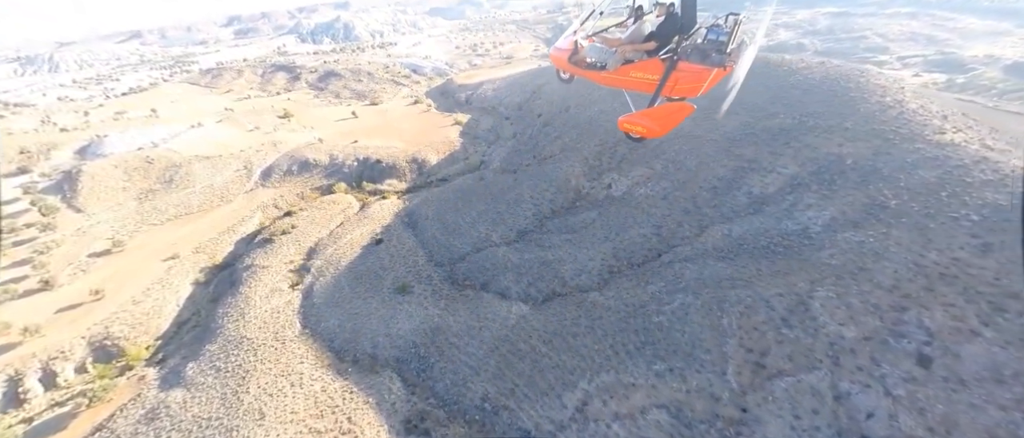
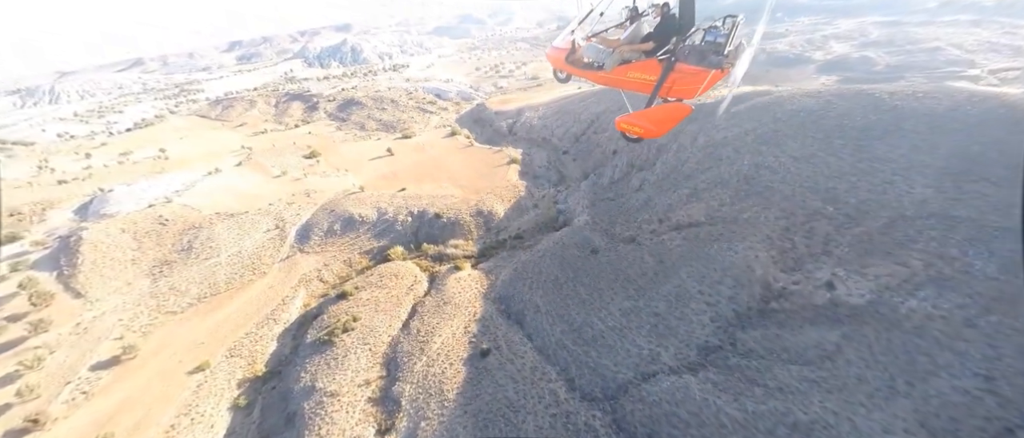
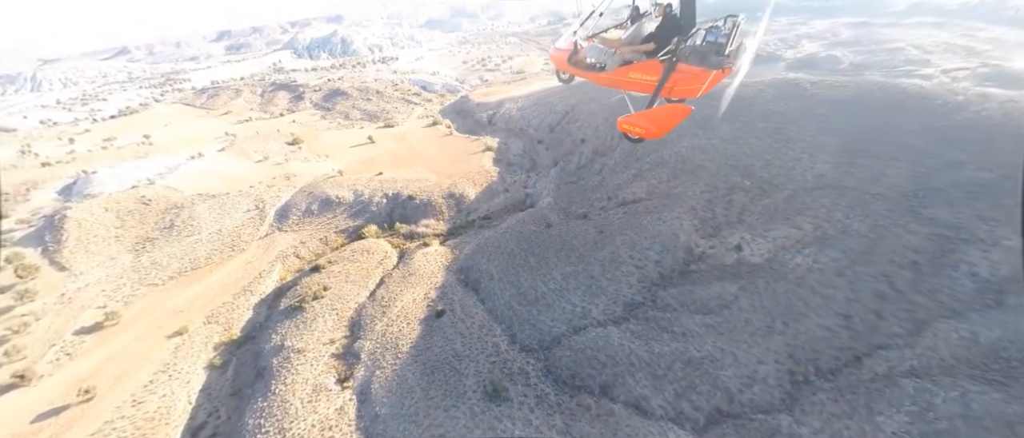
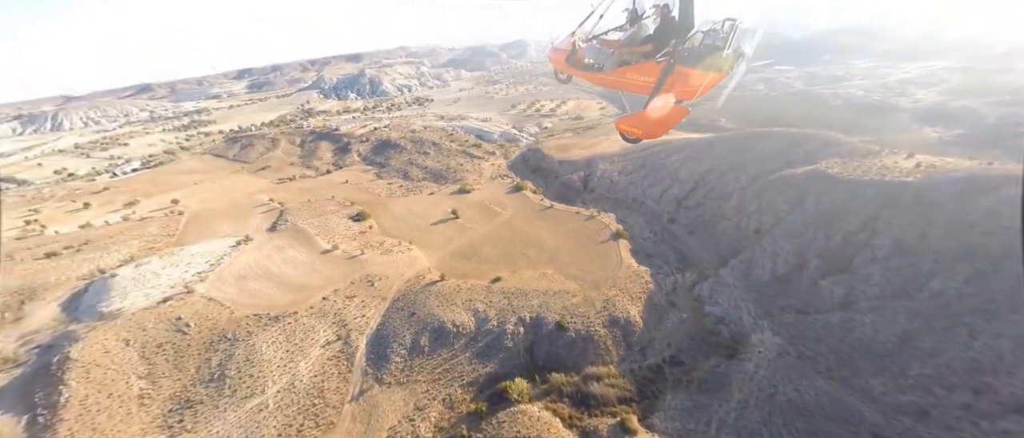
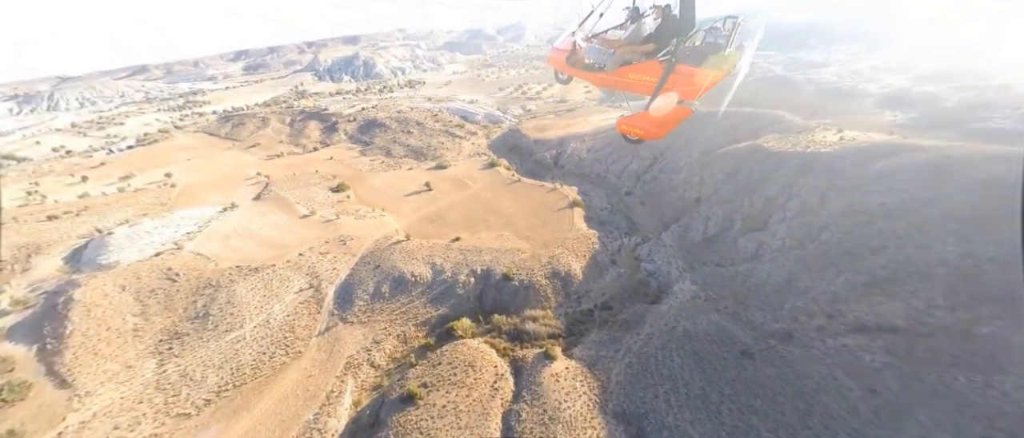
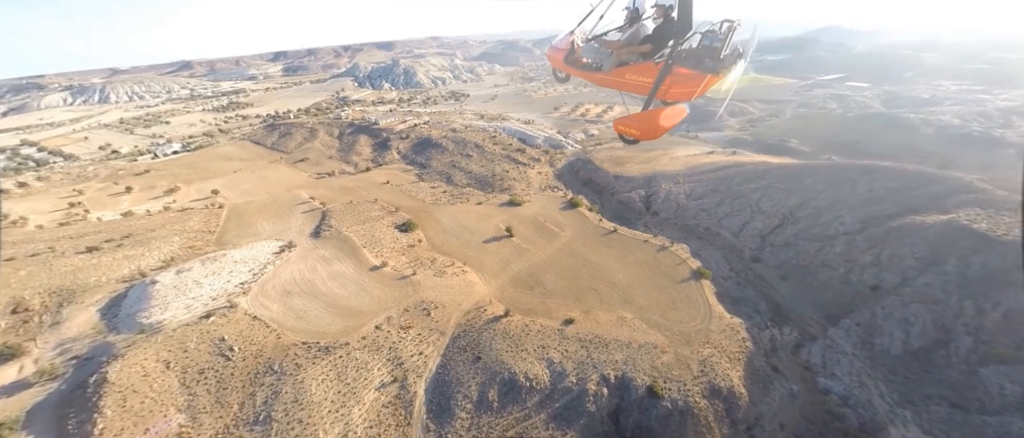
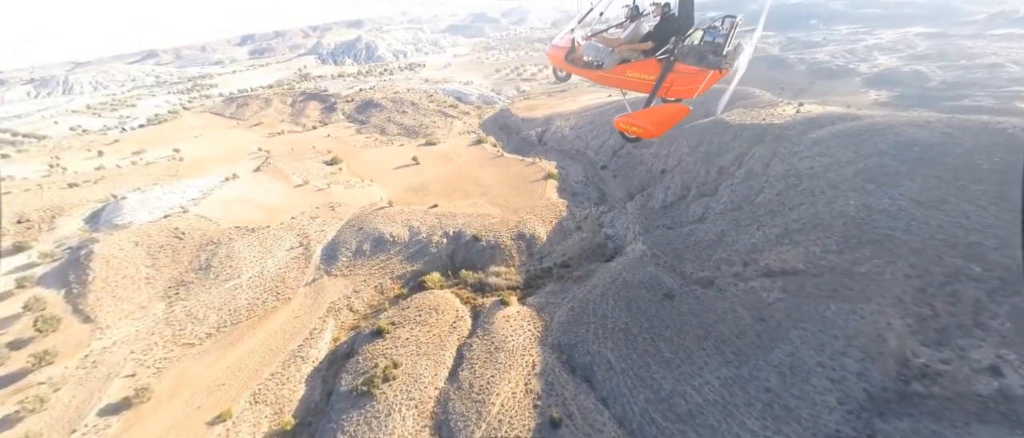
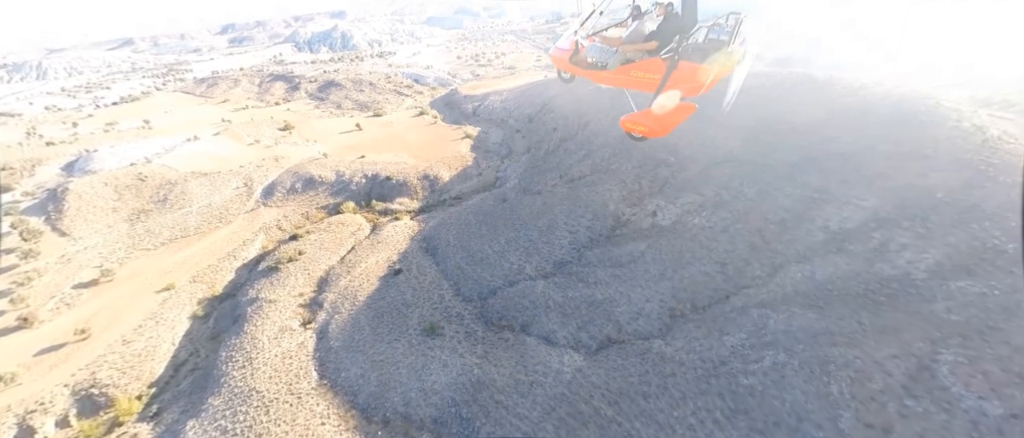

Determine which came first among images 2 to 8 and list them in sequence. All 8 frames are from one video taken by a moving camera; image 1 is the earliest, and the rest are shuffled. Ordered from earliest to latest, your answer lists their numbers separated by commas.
8, 3, 2, 7, 5, 4, 6
